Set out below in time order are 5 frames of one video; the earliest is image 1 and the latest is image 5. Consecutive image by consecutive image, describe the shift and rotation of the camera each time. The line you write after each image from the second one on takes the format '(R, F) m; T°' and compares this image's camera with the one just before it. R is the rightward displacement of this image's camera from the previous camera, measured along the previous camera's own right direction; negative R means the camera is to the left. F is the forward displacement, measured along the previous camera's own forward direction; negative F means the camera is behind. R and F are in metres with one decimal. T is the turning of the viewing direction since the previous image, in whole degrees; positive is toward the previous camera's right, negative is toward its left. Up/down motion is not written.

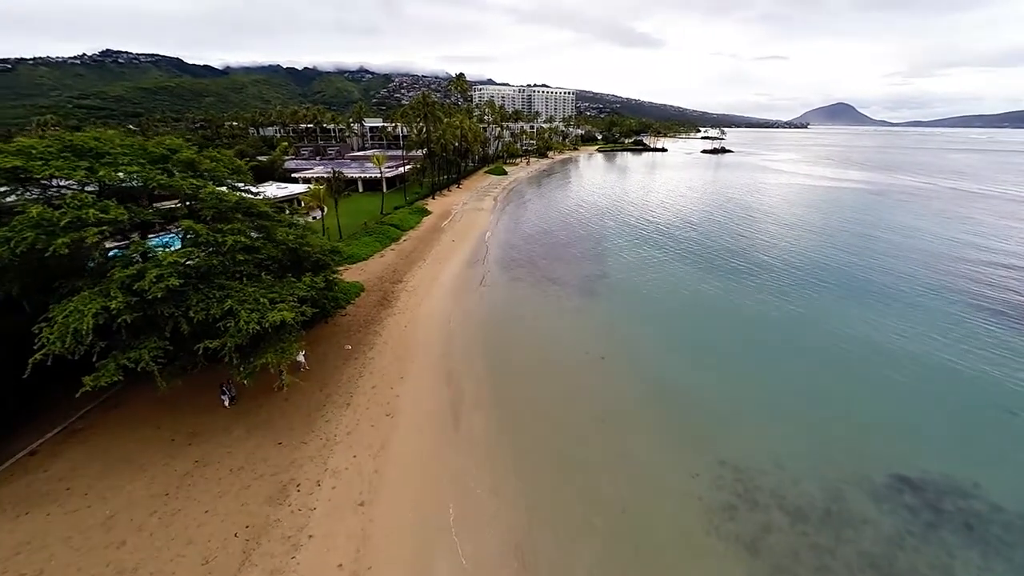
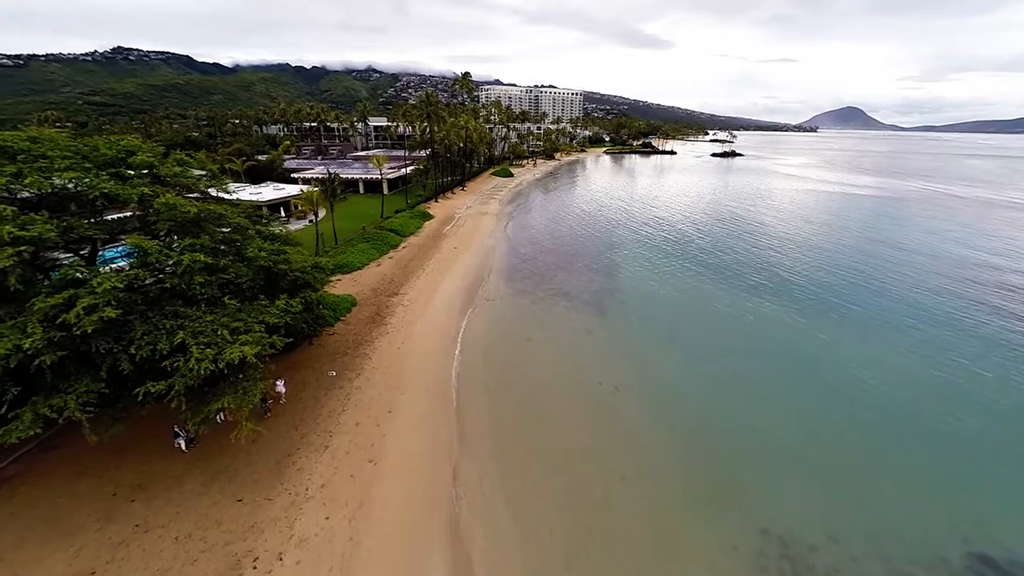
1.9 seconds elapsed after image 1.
(0.0, +2.4) m; -1°
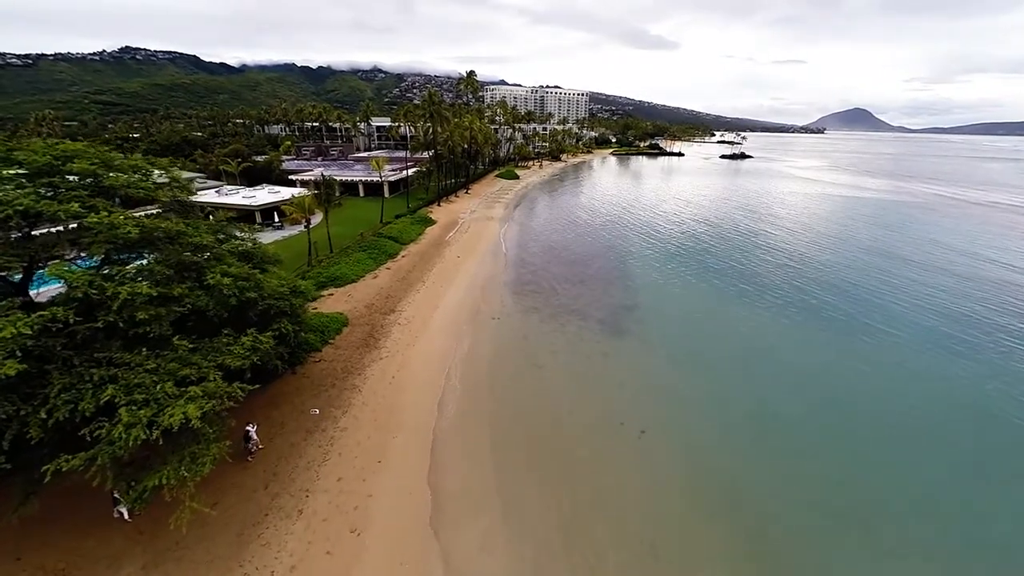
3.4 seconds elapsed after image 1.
(-0.3, +2.6) m; 0°
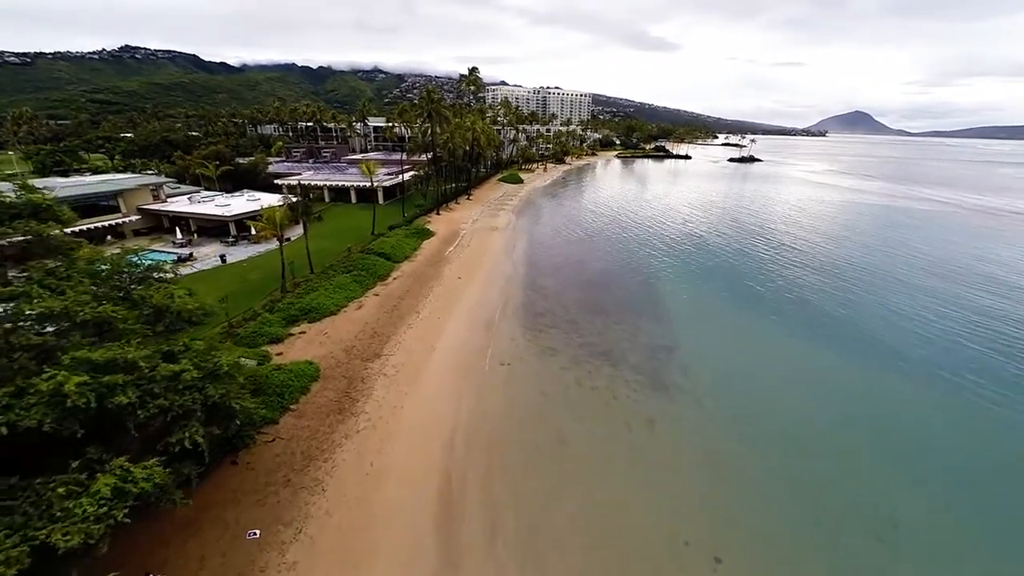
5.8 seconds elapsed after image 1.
(-0.7, +5.1) m; 0°
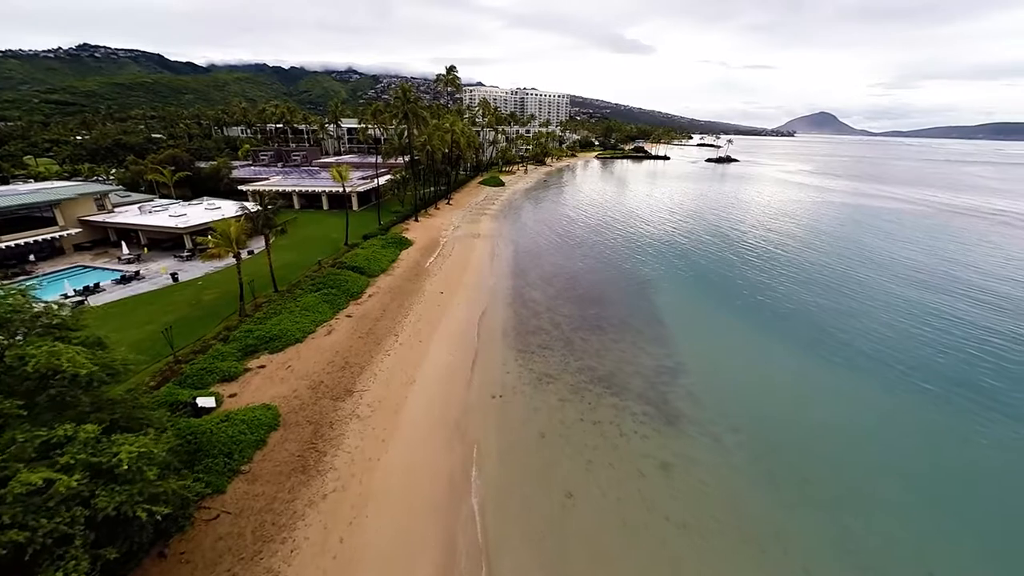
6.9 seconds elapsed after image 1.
(-0.5, +2.5) m; +3°
